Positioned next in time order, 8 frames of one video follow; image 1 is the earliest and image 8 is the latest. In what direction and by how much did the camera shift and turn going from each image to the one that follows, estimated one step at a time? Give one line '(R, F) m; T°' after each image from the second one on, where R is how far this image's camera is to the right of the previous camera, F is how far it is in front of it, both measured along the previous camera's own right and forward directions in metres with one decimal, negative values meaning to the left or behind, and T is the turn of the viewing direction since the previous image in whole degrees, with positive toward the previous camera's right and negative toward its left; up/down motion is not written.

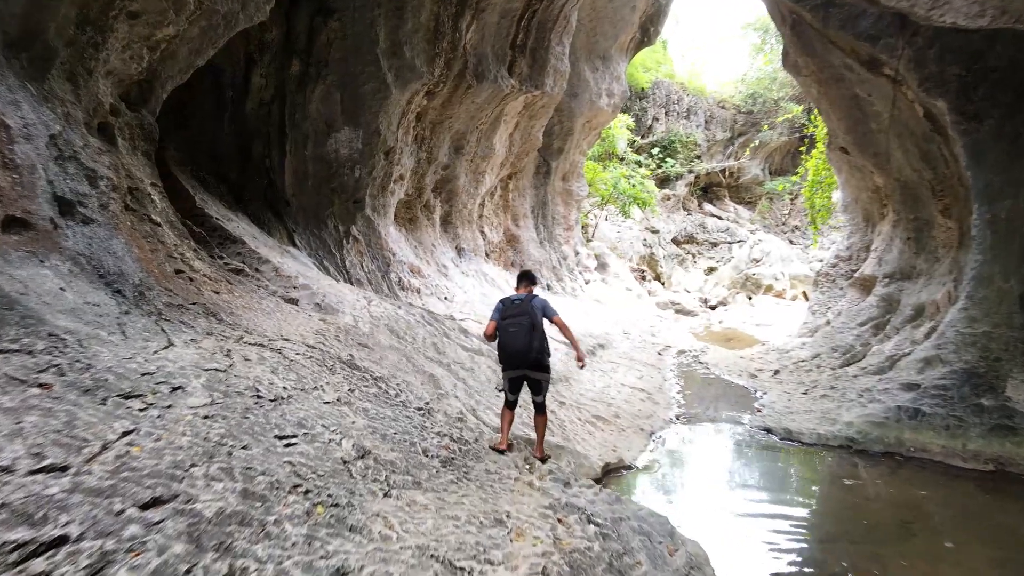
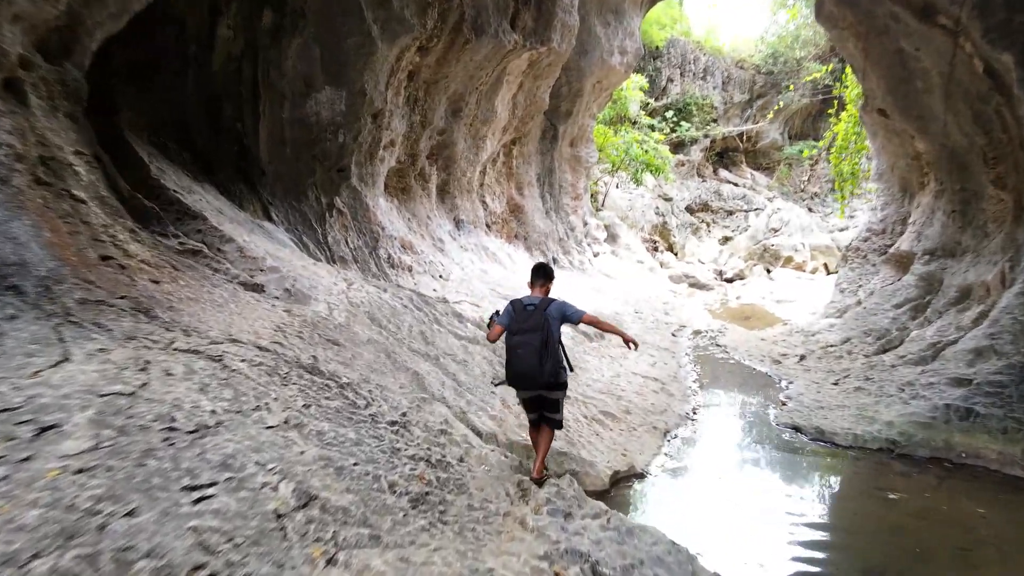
(+0.1, +0.6) m; -1°
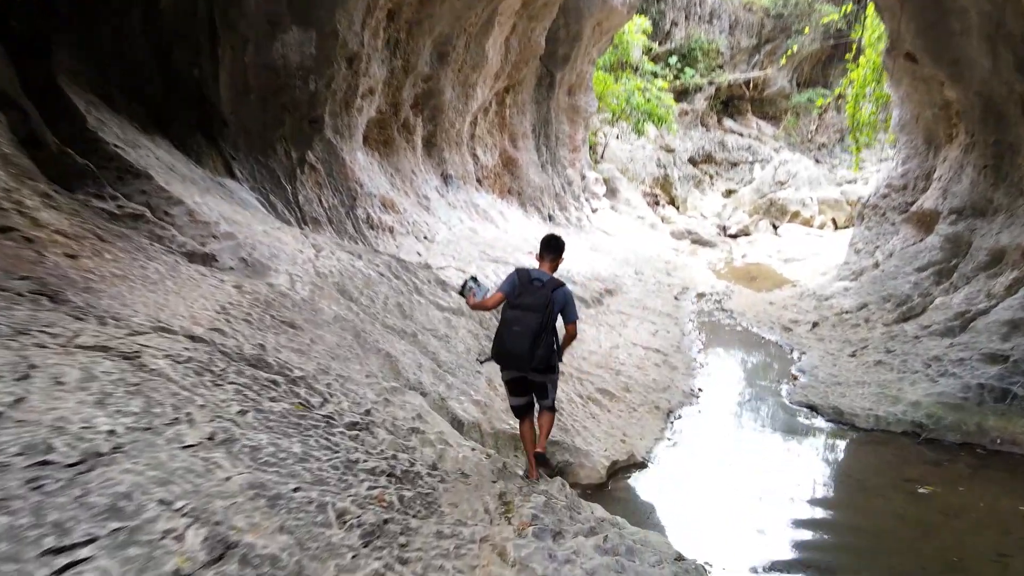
(+0.1, +0.5) m; 0°
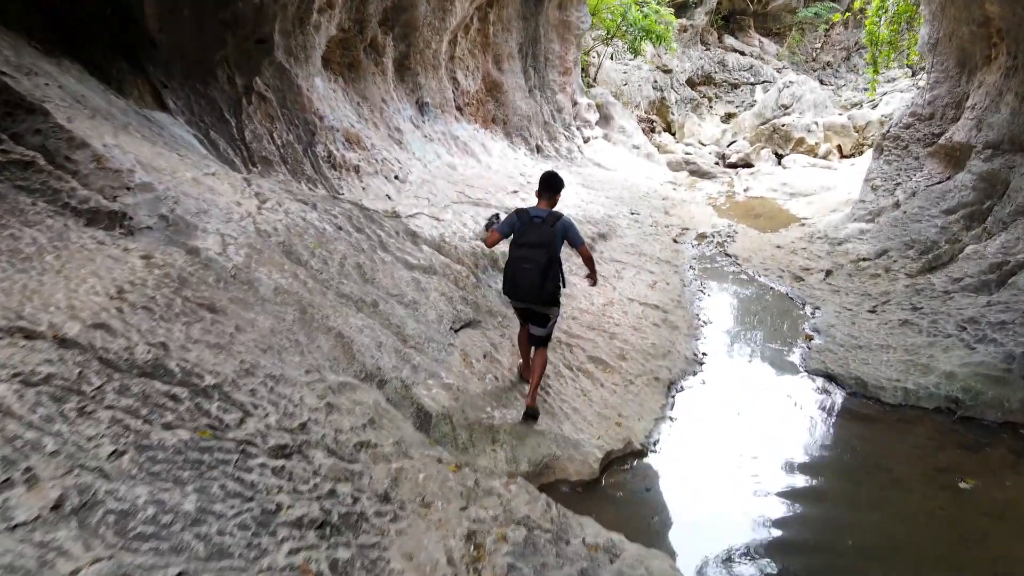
(0.0, +0.6) m; +1°
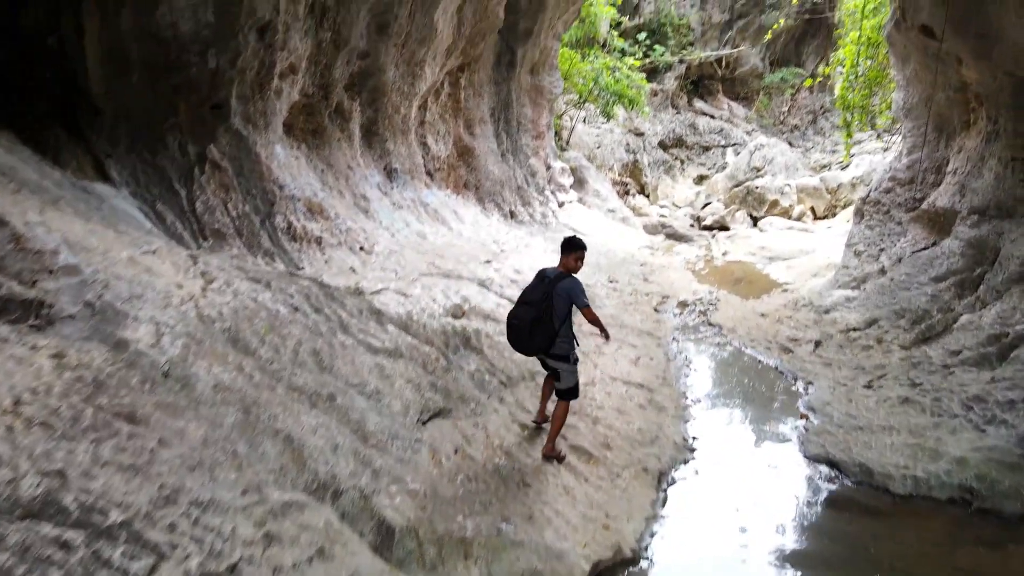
(0.0, +0.3) m; +2°
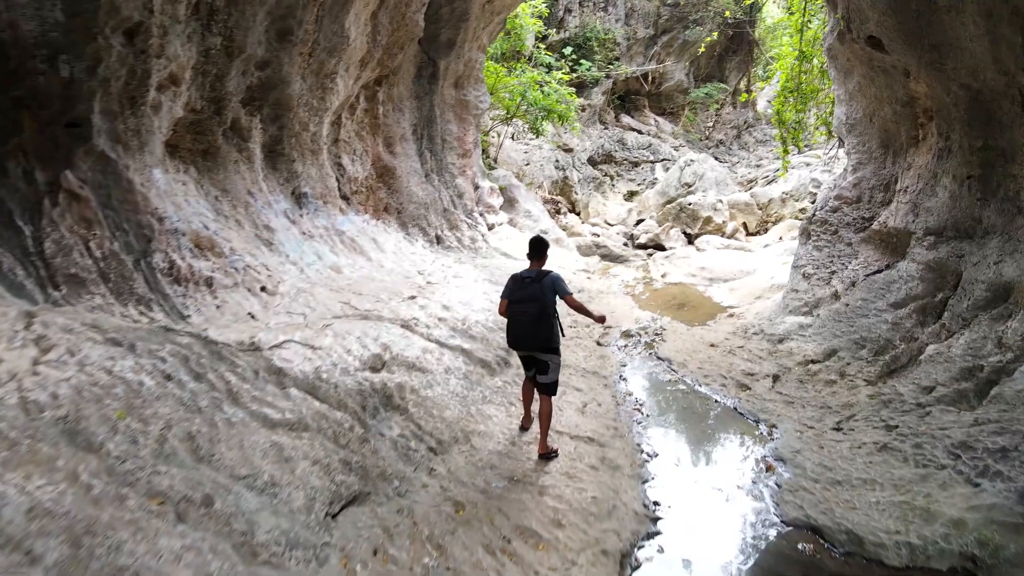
(0.0, +0.5) m; +6°
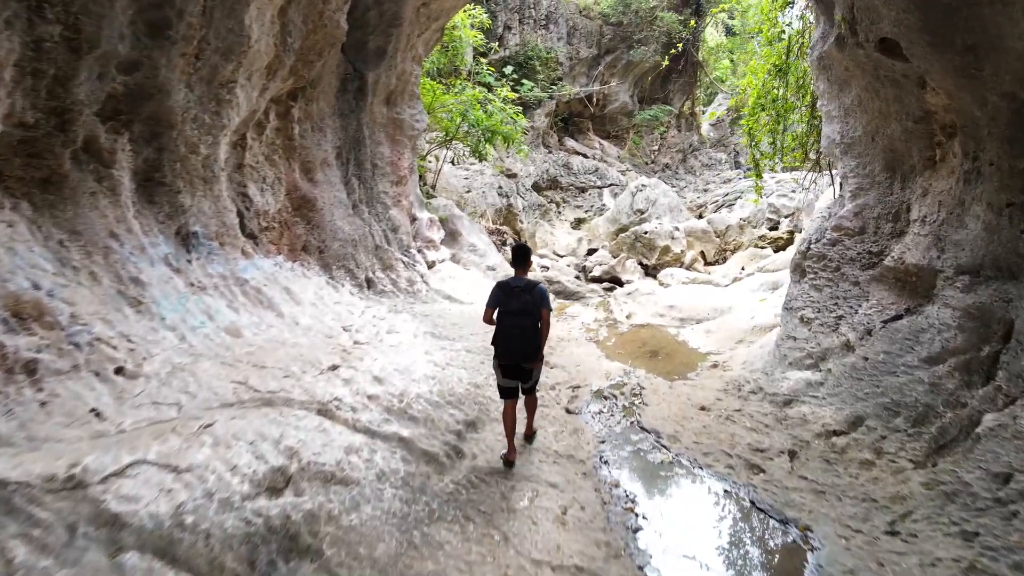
(-0.1, +1.0) m; +5°
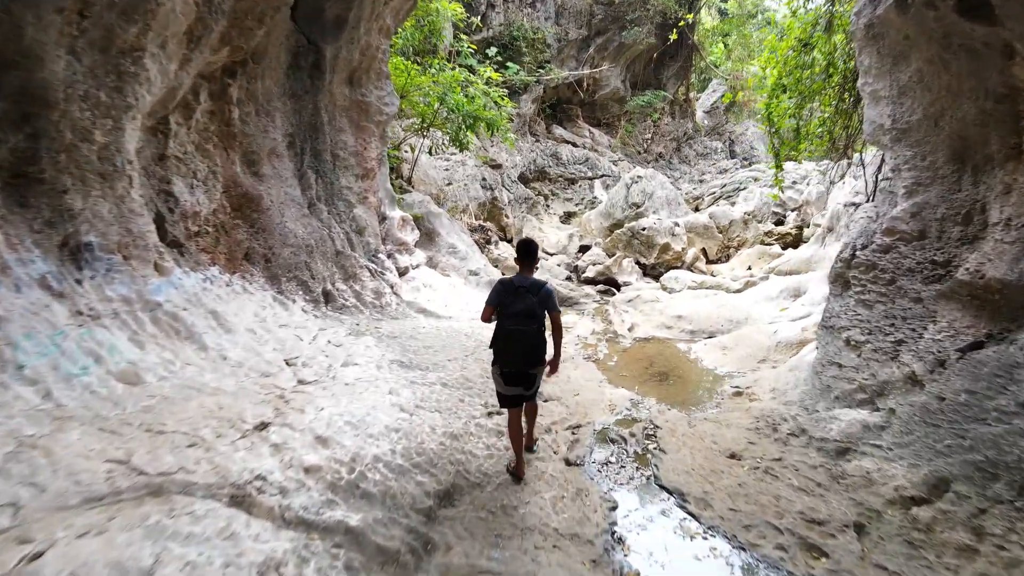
(0.0, +0.8) m; +1°
